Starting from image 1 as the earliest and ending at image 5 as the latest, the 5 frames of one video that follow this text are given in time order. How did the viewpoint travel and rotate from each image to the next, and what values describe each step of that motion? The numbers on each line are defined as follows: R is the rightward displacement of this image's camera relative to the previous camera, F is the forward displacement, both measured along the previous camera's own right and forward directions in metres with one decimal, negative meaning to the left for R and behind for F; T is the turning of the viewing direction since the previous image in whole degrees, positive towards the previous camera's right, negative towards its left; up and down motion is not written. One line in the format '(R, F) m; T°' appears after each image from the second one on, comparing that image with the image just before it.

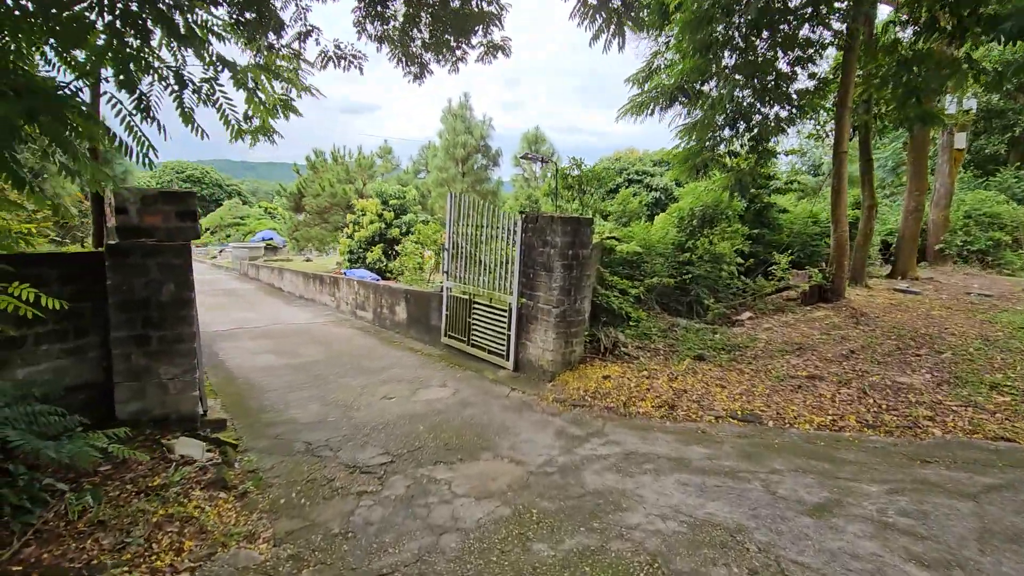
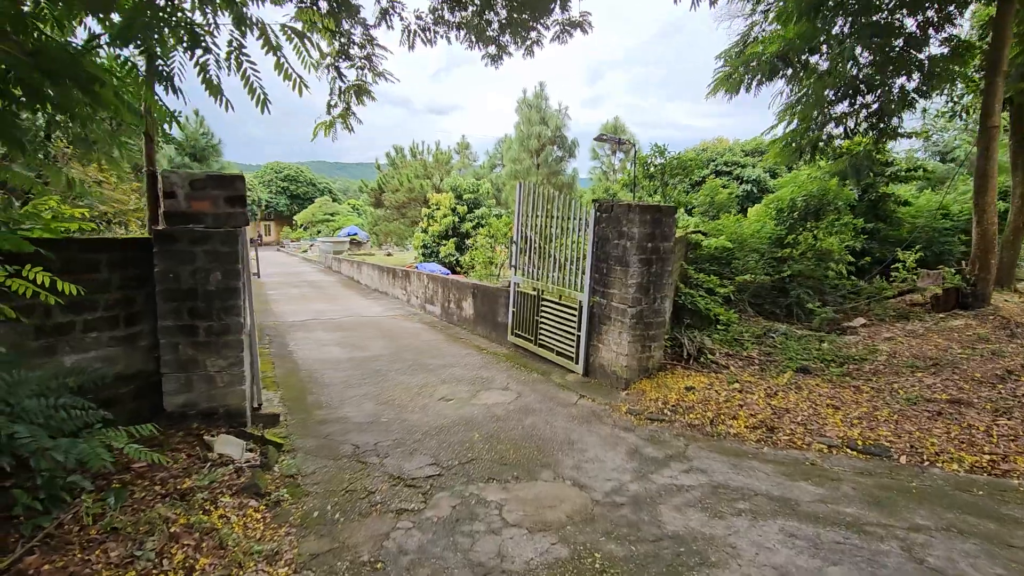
(+0.1, +0.4) m; -9°
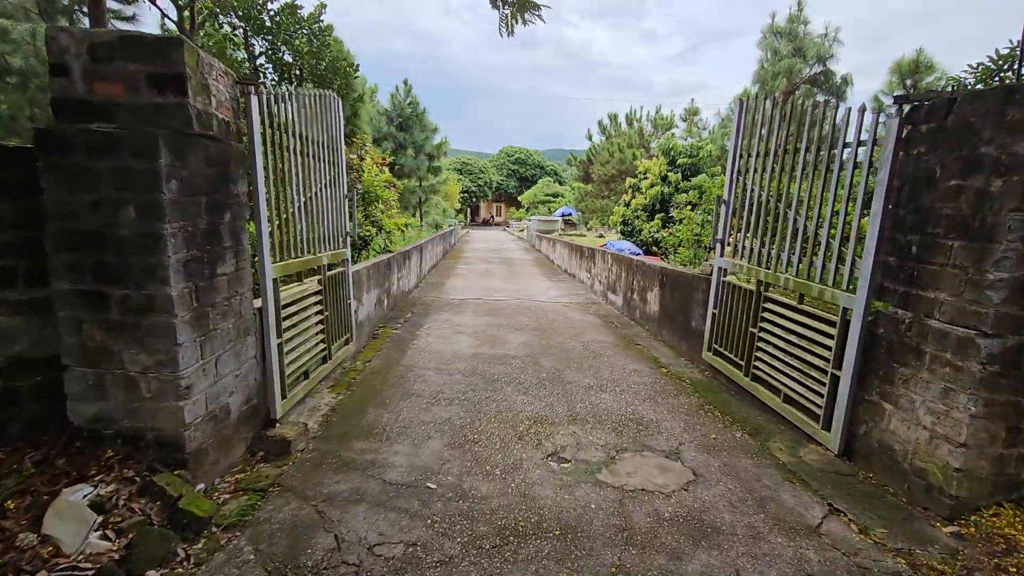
(+0.2, +1.9) m; -24°
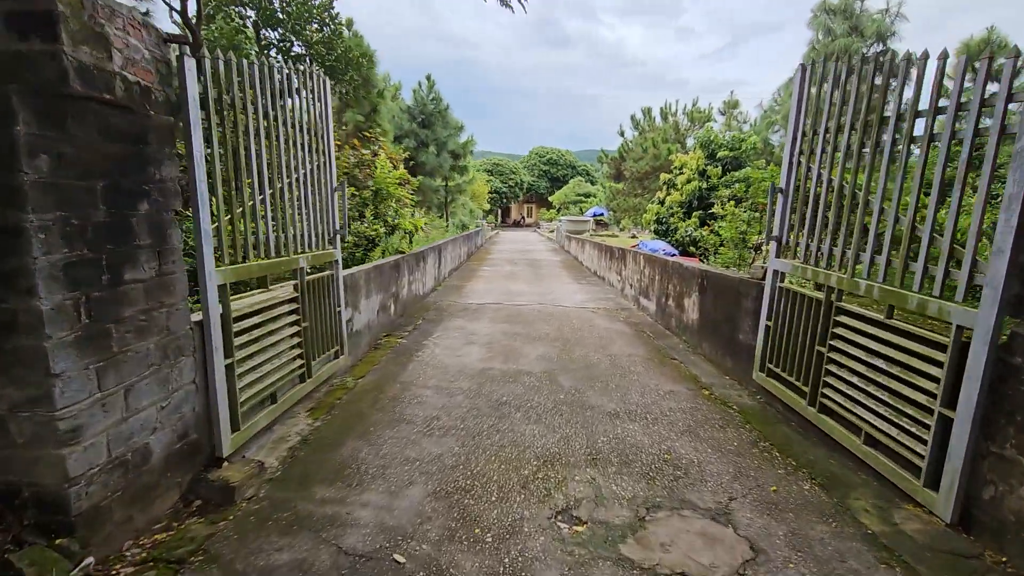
(+0.1, +0.5) m; -4°
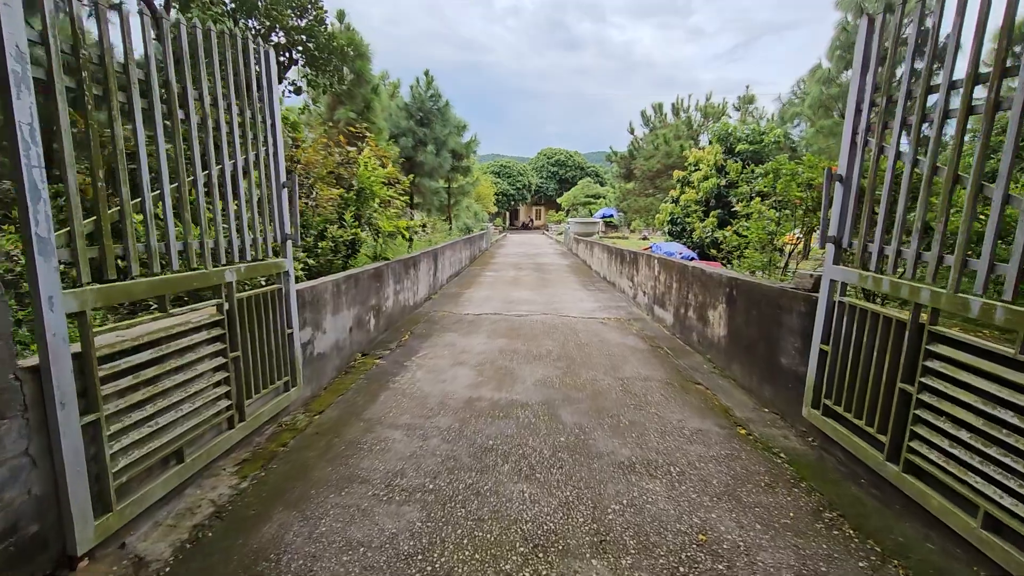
(+0.1, +0.6) m; -1°
